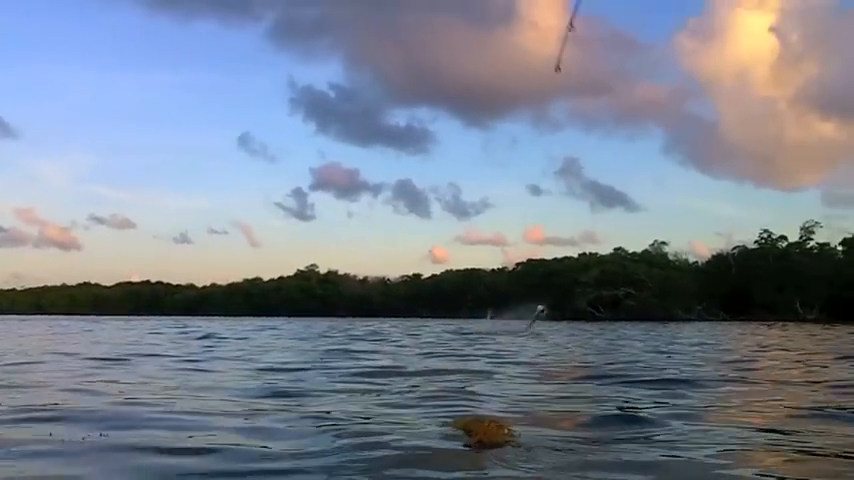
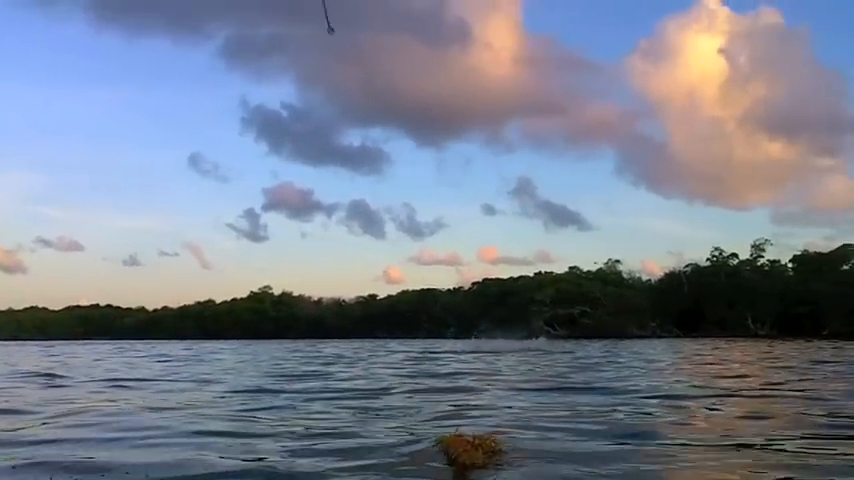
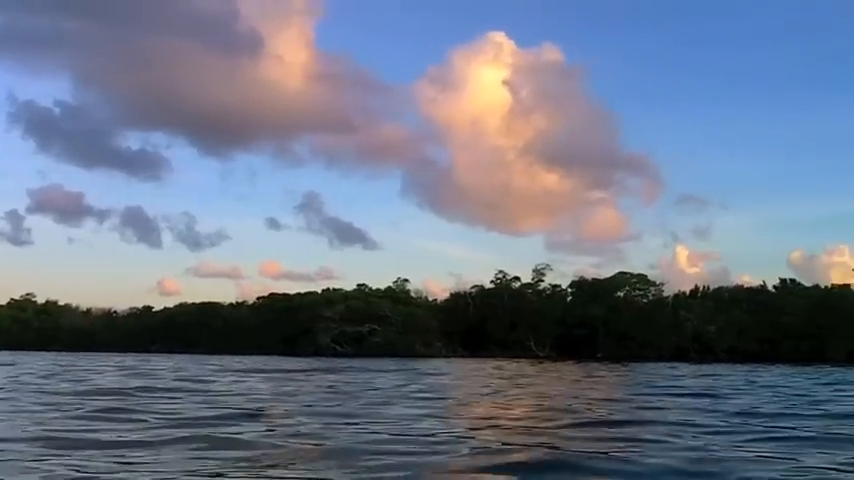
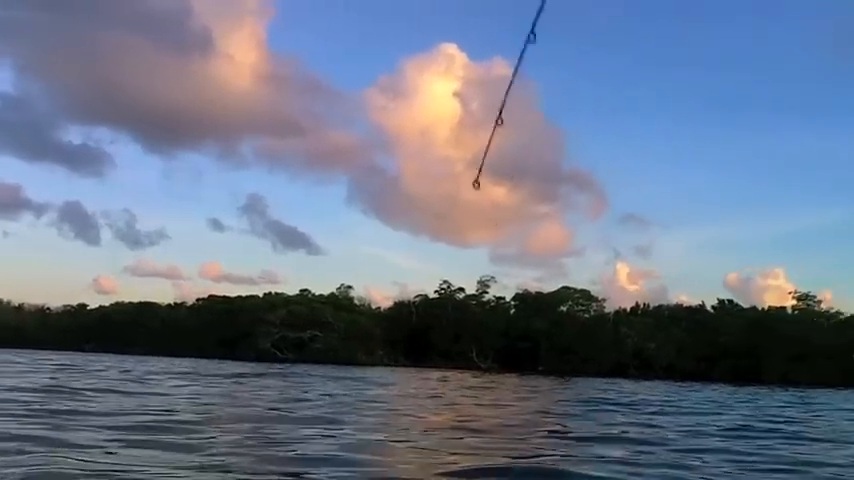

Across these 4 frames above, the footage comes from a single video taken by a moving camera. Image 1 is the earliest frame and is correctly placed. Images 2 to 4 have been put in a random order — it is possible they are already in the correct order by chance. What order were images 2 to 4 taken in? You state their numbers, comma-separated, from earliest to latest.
2, 3, 4
